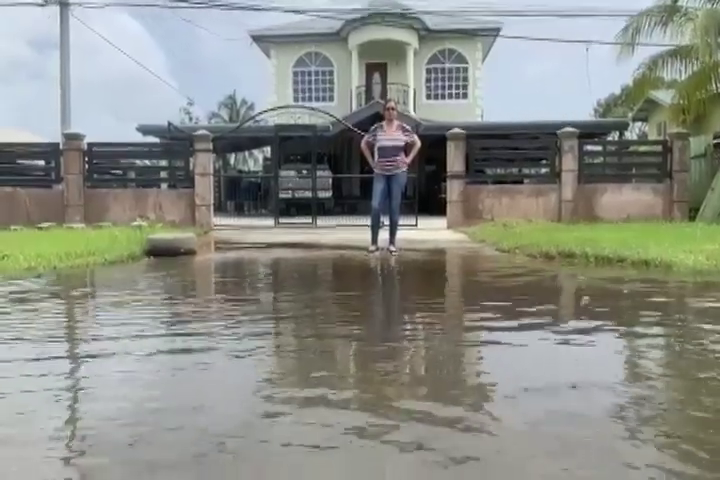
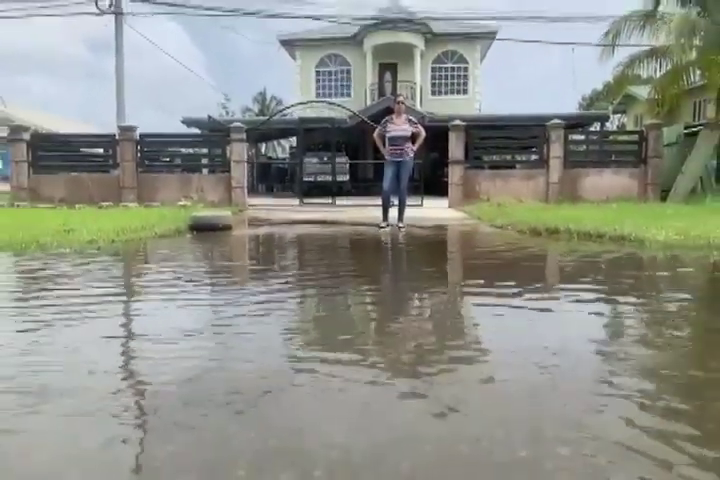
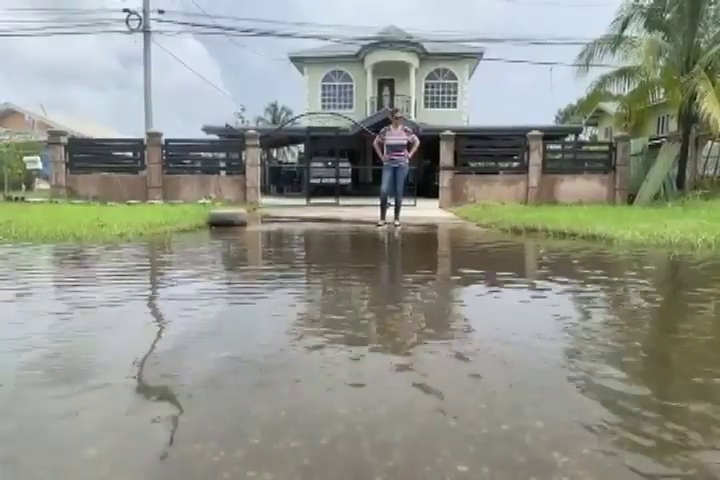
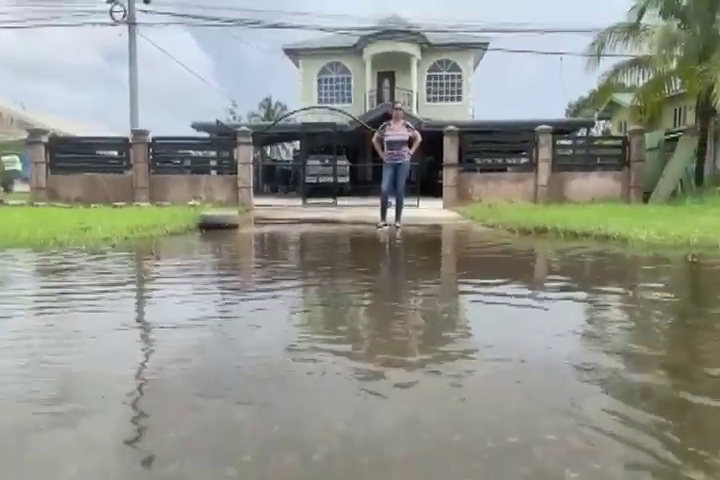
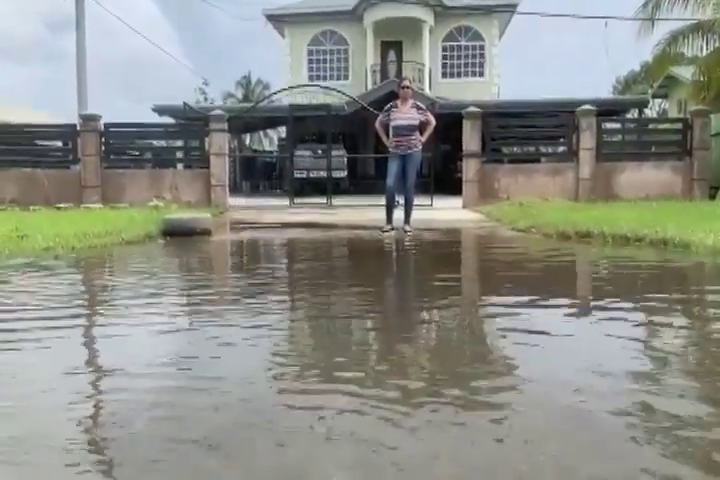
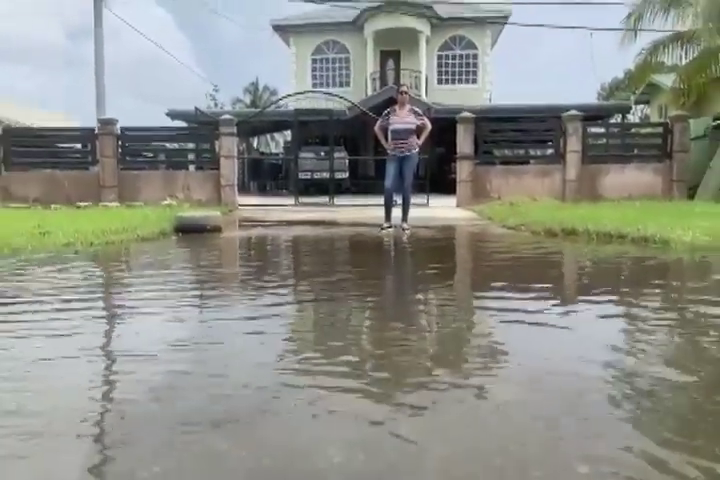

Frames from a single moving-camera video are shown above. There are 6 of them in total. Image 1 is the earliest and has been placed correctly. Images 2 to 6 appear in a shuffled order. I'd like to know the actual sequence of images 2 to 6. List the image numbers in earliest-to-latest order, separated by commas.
5, 6, 2, 4, 3
